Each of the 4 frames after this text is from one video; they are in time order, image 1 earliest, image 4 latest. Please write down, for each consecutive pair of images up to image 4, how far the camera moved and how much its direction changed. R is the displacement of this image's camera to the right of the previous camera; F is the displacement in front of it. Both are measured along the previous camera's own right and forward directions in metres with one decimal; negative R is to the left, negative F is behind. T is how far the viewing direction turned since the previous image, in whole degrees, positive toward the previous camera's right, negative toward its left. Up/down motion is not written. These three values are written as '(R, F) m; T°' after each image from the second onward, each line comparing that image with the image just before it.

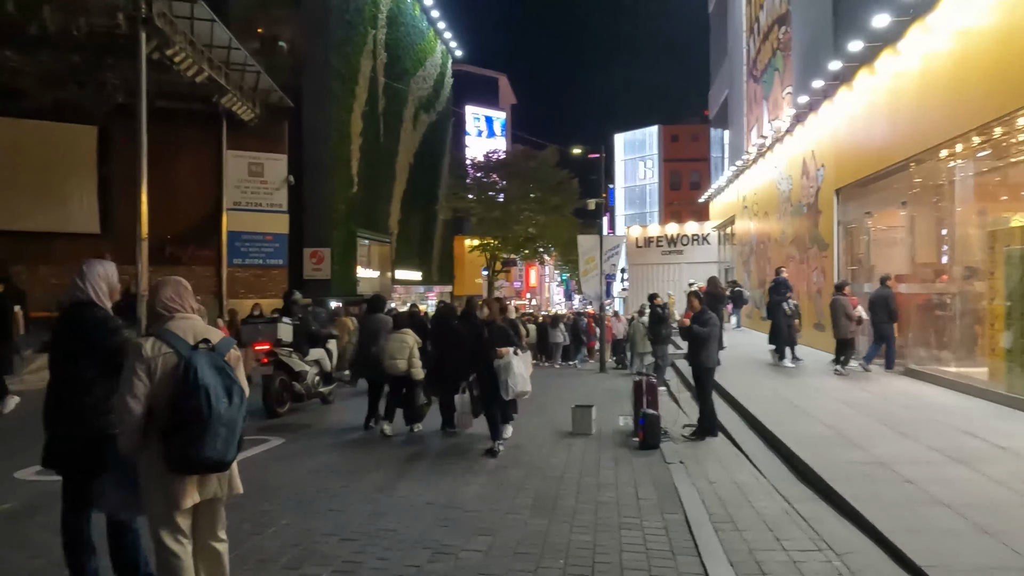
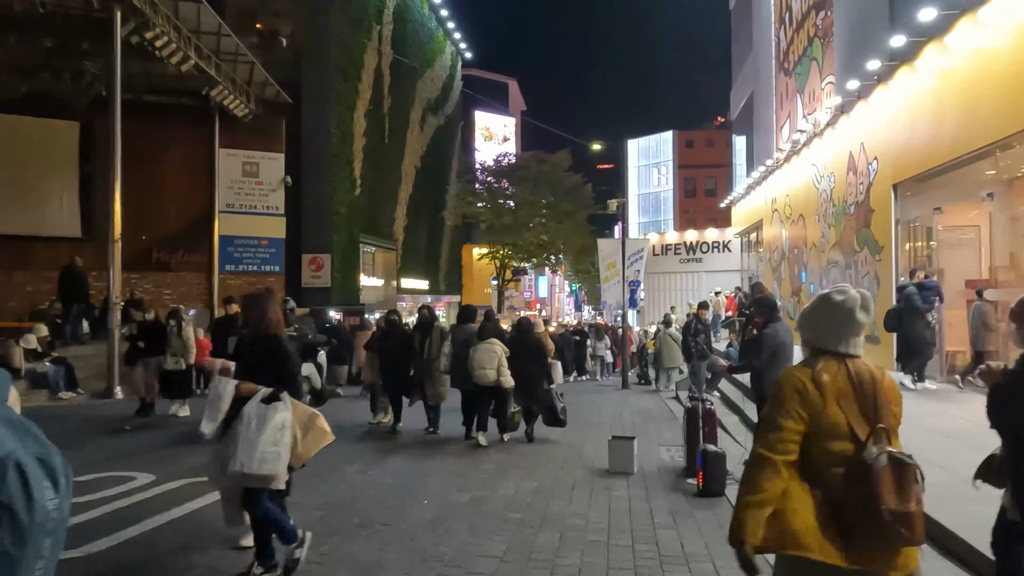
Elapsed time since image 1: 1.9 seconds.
(-0.1, +1.8) m; -1°
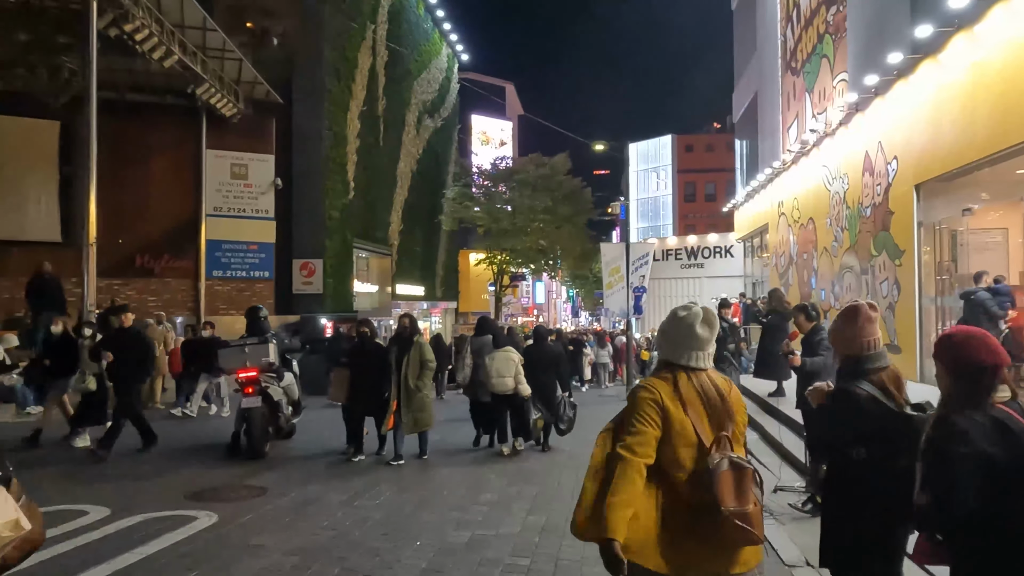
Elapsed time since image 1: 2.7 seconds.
(-0.1, +0.8) m; 0°
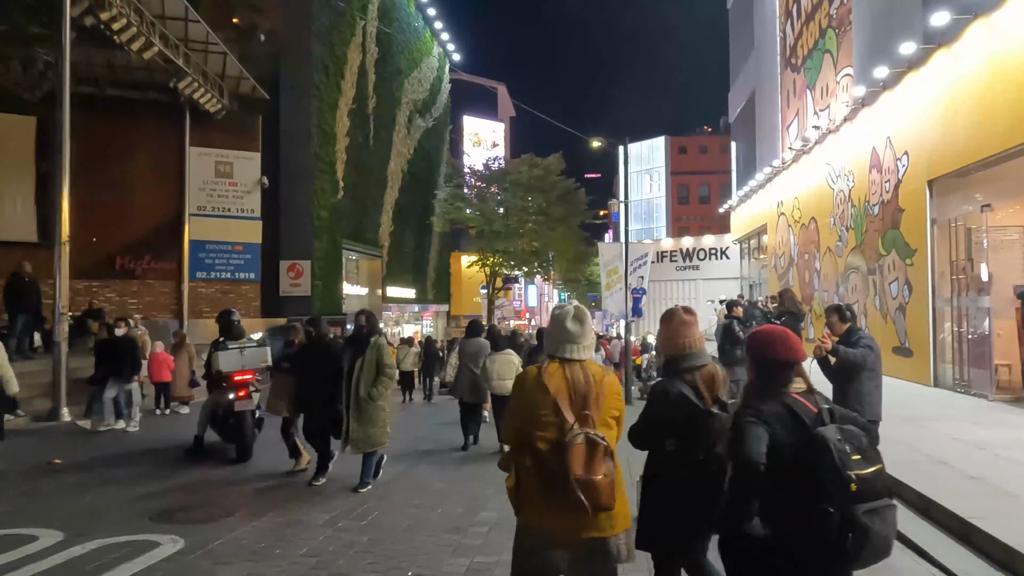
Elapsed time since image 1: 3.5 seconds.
(-0.1, +0.6) m; +1°
